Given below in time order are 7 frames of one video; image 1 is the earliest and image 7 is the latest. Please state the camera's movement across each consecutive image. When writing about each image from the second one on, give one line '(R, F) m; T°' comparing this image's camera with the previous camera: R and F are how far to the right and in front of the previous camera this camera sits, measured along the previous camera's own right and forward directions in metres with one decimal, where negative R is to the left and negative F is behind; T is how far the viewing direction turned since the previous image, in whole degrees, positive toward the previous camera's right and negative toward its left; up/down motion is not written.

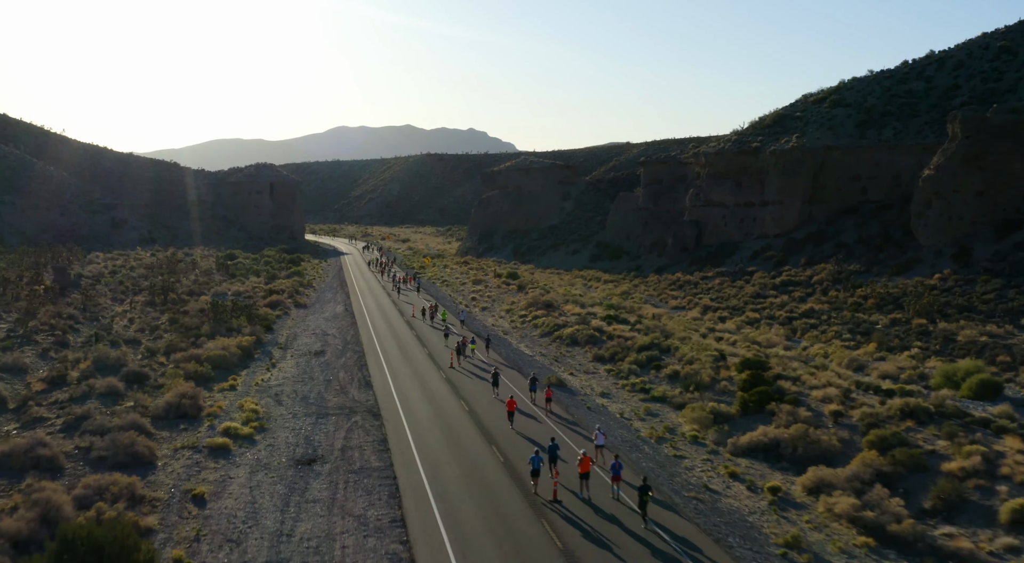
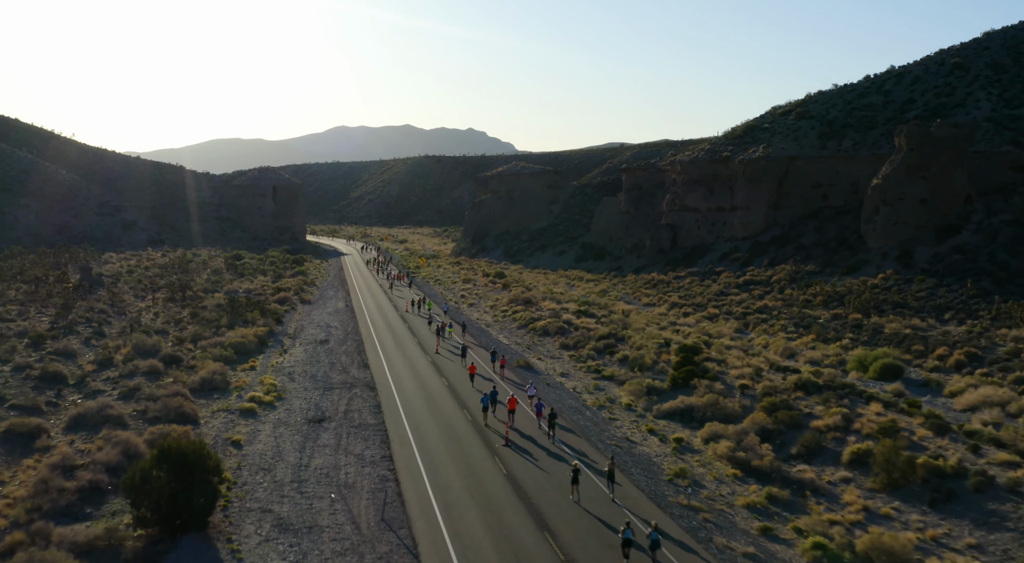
(+0.9, -3.9) m; 0°
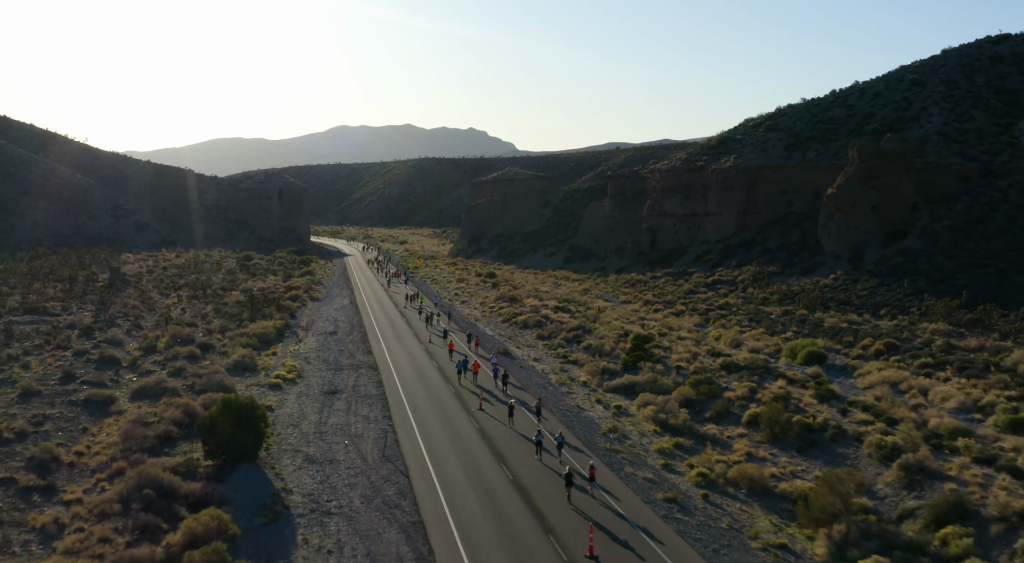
(+0.8, -4.5) m; 0°
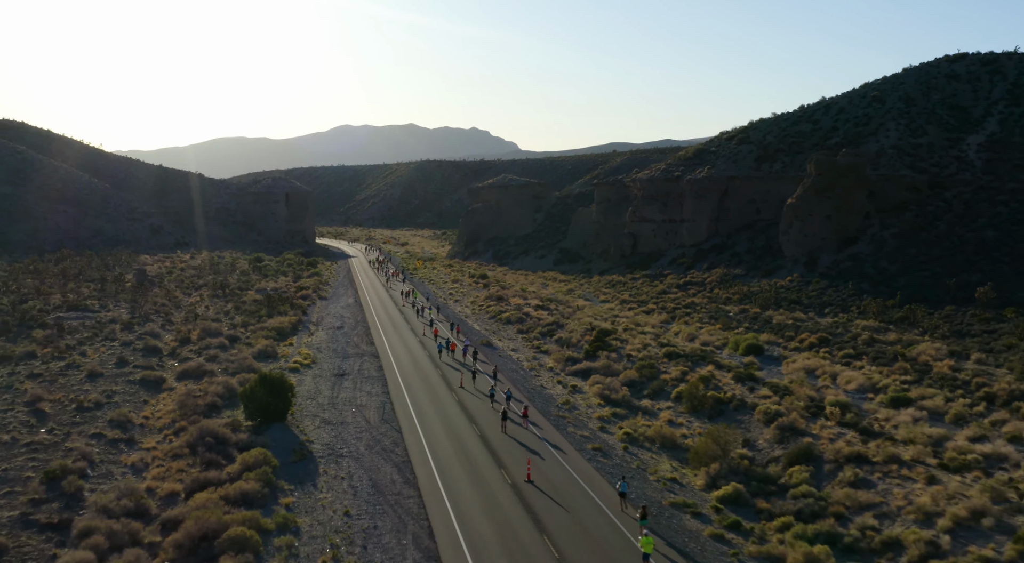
(+1.0, -5.0) m; 0°
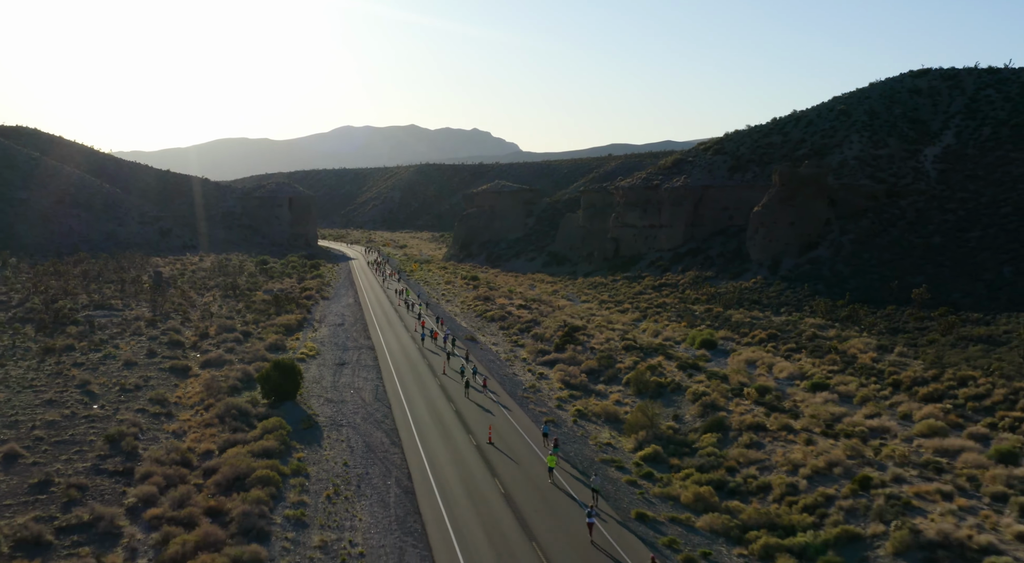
(+1.1, -4.4) m; 0°
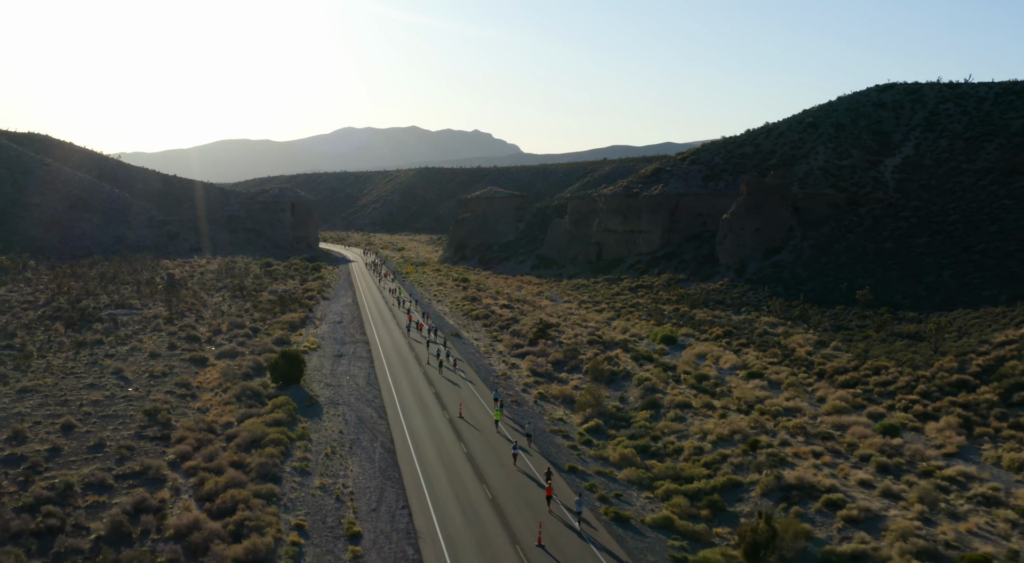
(+1.3, -4.6) m; 0°
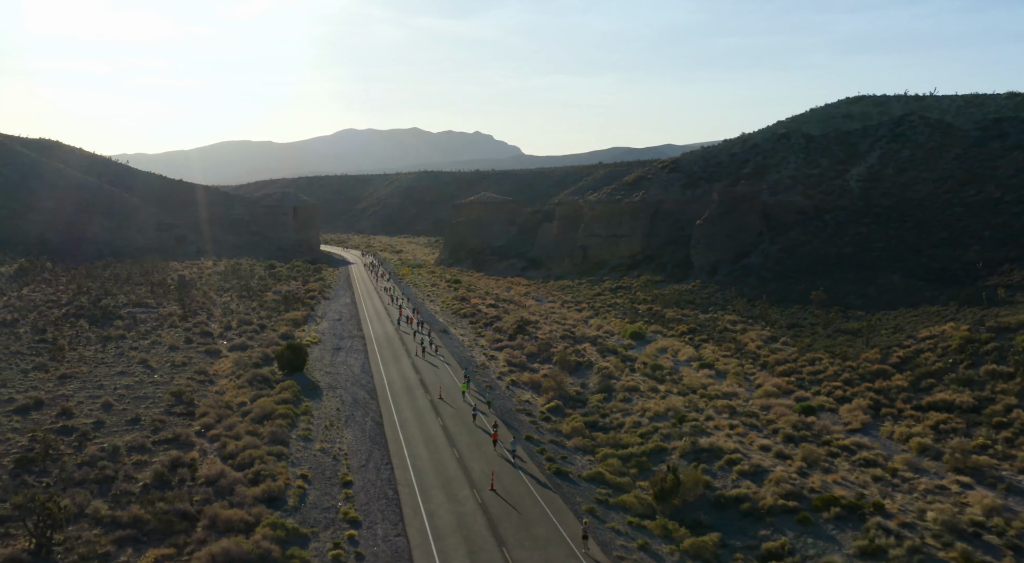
(+1.3, -4.5) m; 0°
